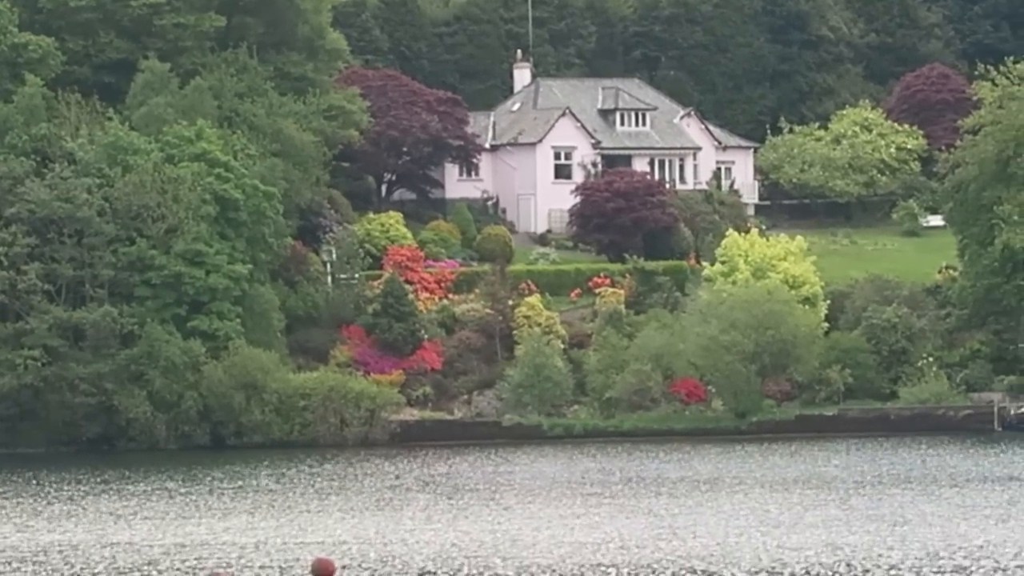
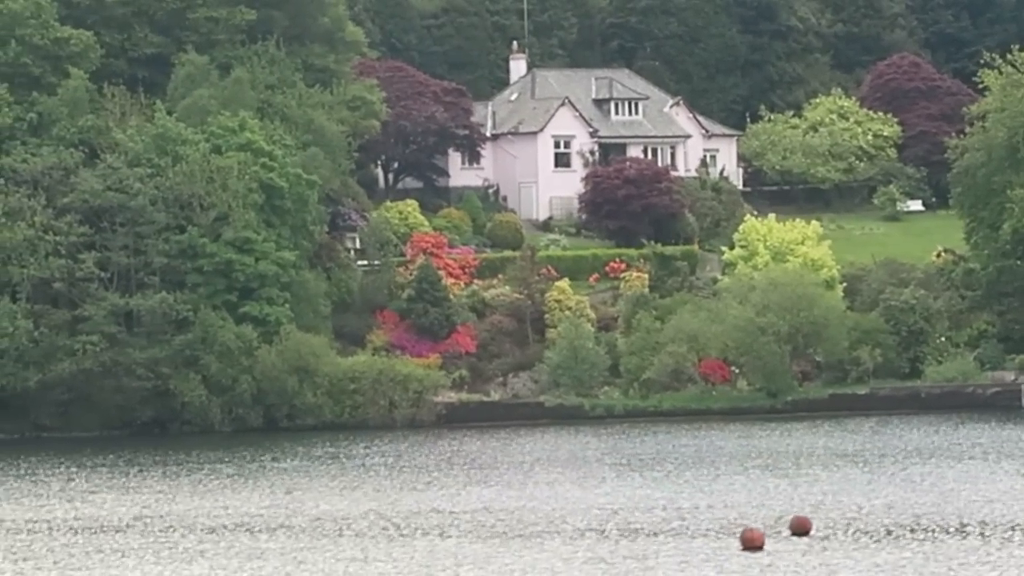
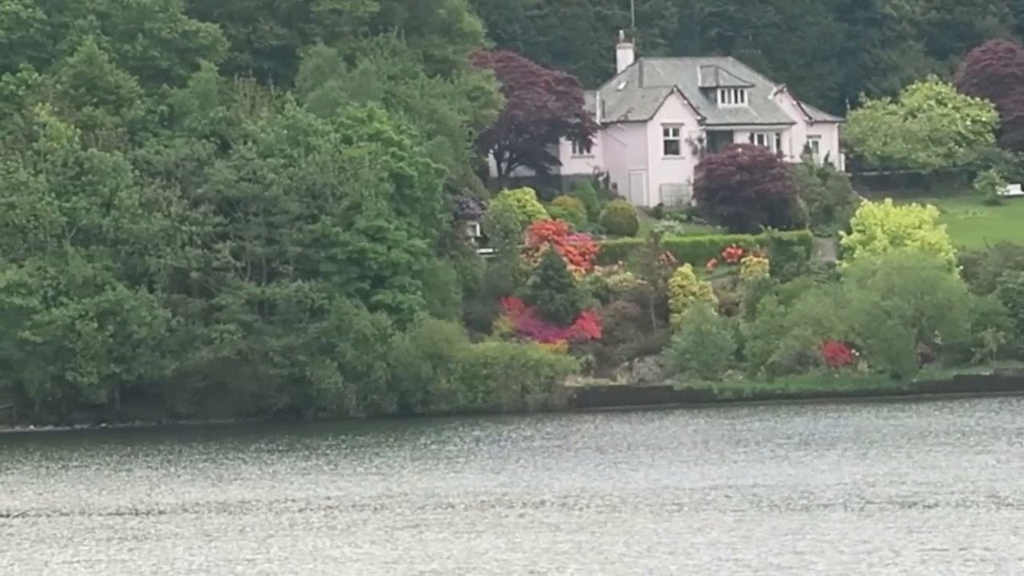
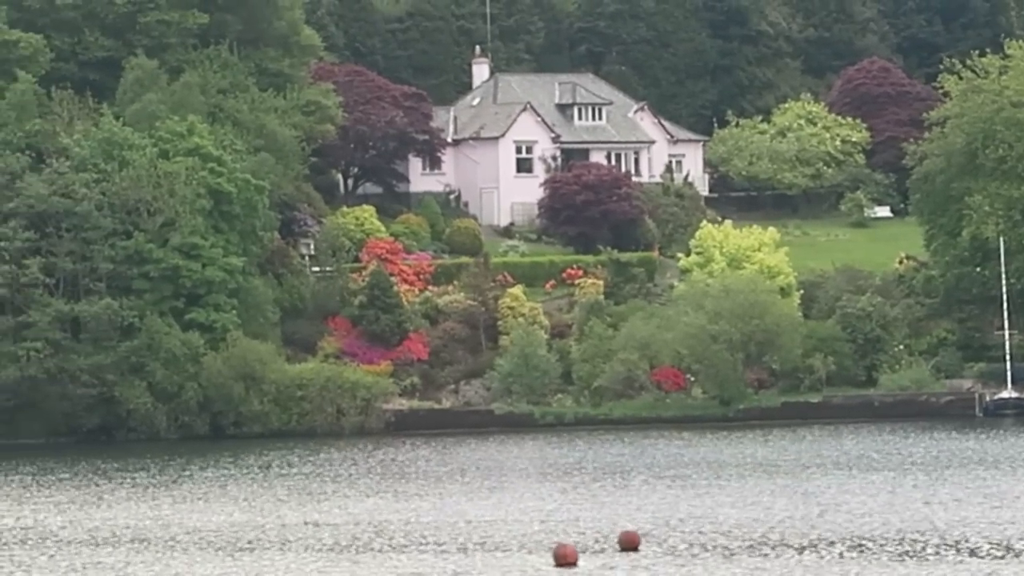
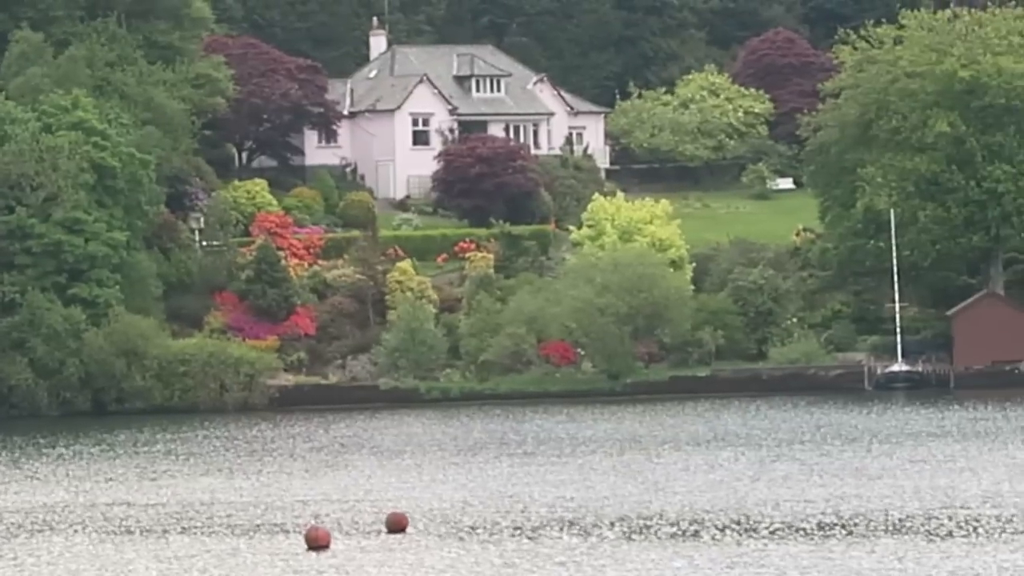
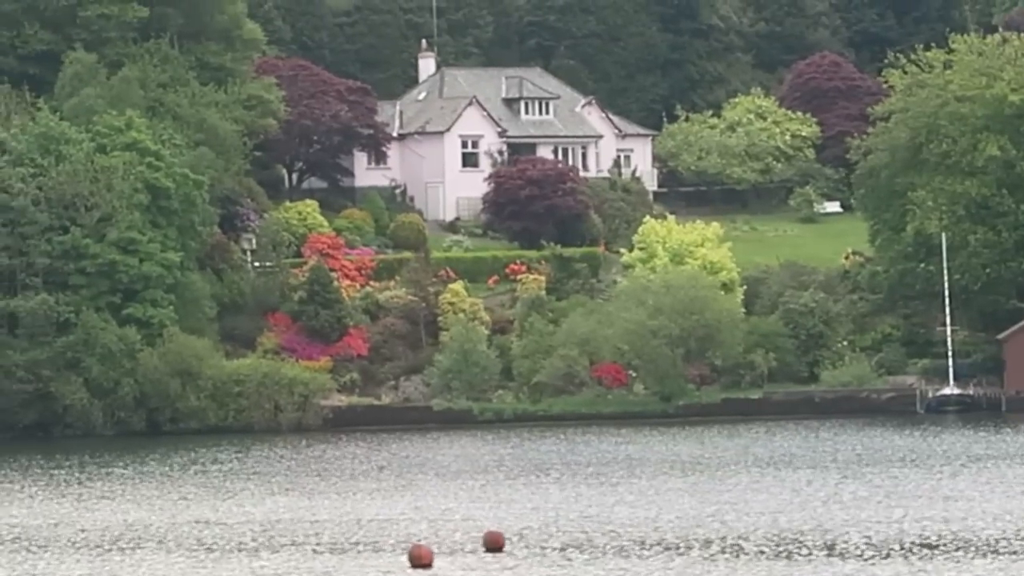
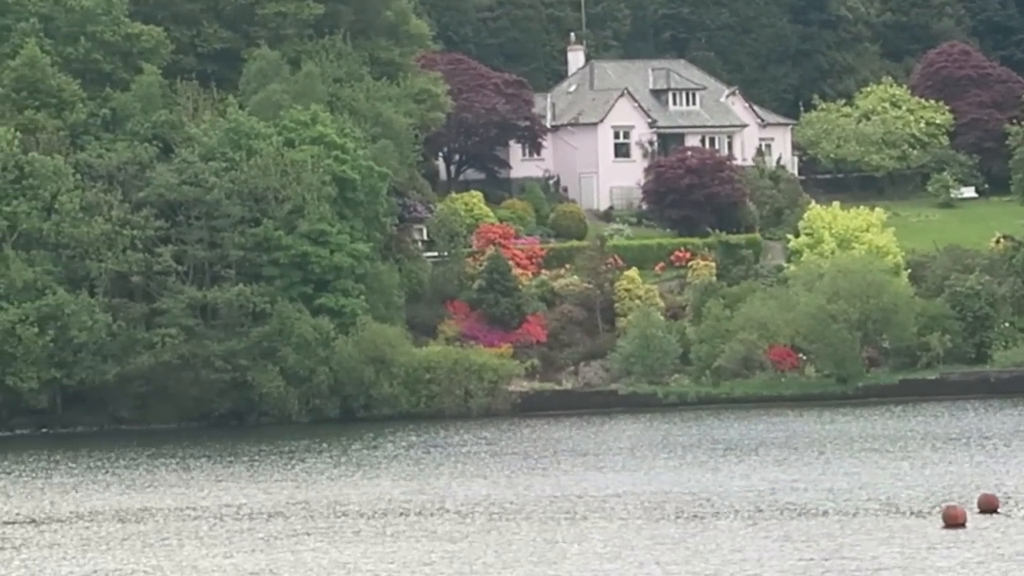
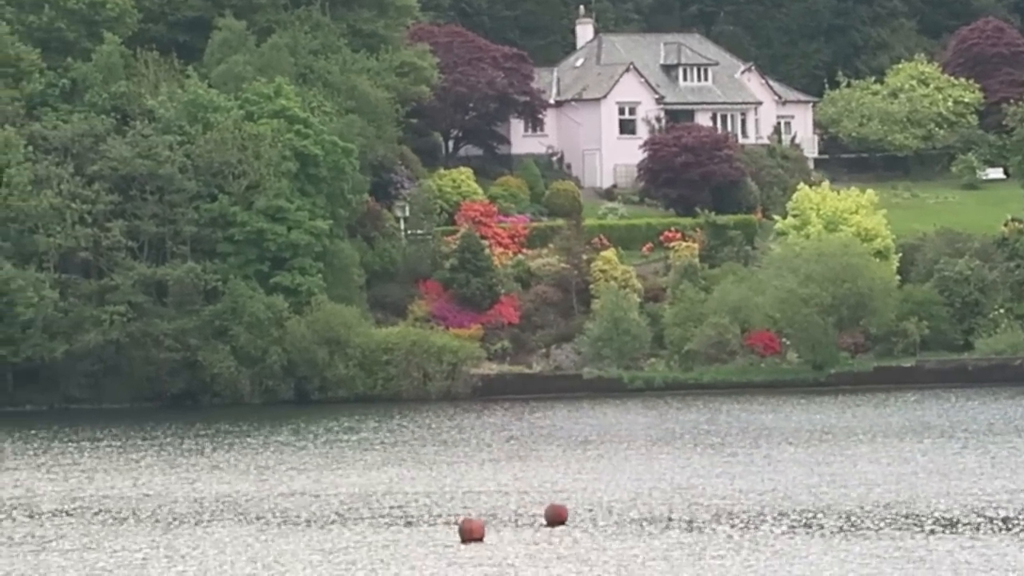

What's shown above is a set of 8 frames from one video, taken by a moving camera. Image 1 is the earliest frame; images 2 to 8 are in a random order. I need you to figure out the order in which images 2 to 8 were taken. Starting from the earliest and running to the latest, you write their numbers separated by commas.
8, 5, 6, 4, 2, 7, 3
